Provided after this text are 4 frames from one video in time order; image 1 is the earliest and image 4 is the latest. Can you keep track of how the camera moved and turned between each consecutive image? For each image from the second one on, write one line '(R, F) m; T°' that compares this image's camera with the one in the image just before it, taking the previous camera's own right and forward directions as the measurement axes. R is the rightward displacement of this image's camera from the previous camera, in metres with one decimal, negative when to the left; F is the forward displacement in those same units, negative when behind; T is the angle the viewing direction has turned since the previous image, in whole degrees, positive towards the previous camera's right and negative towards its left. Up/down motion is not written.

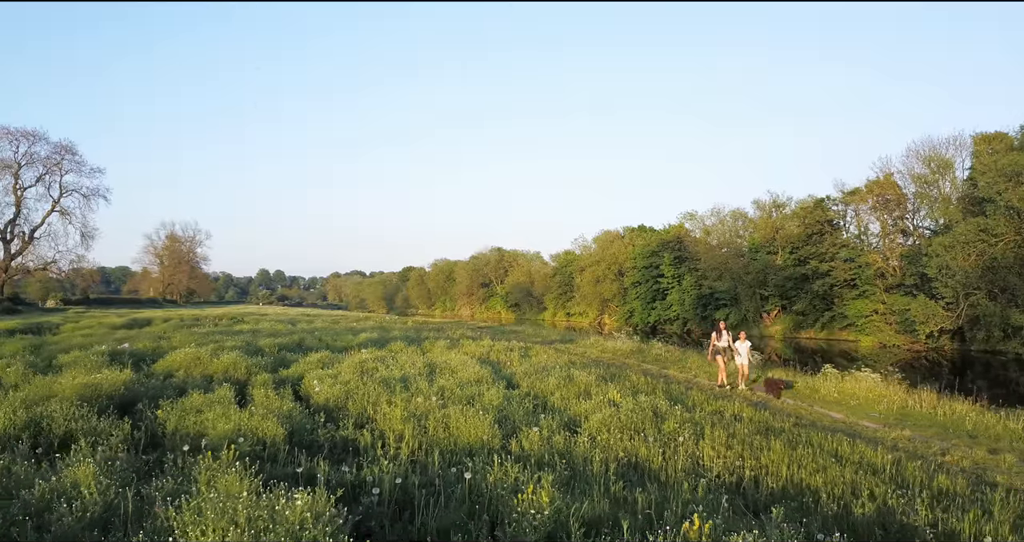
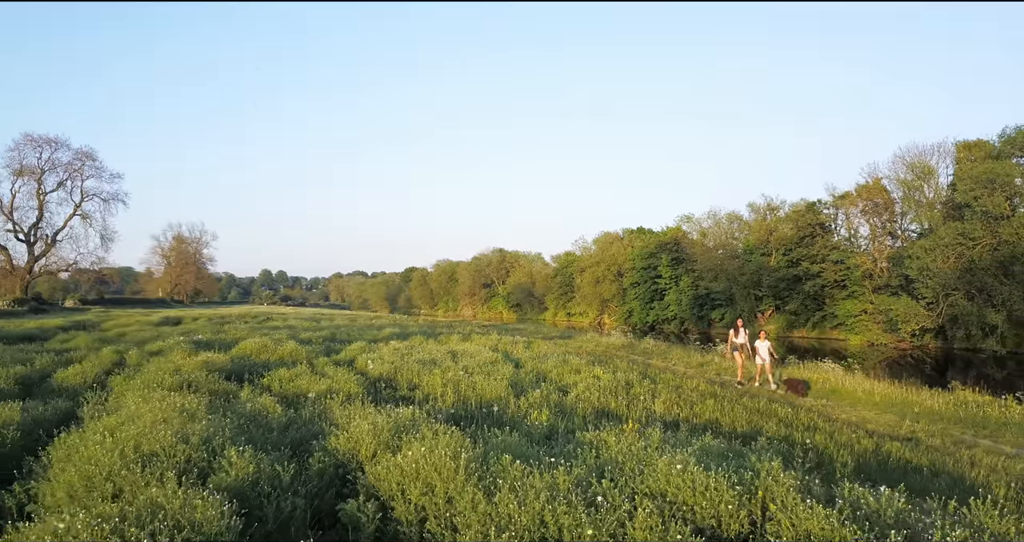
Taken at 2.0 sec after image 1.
(-0.2, -3.4) m; 0°
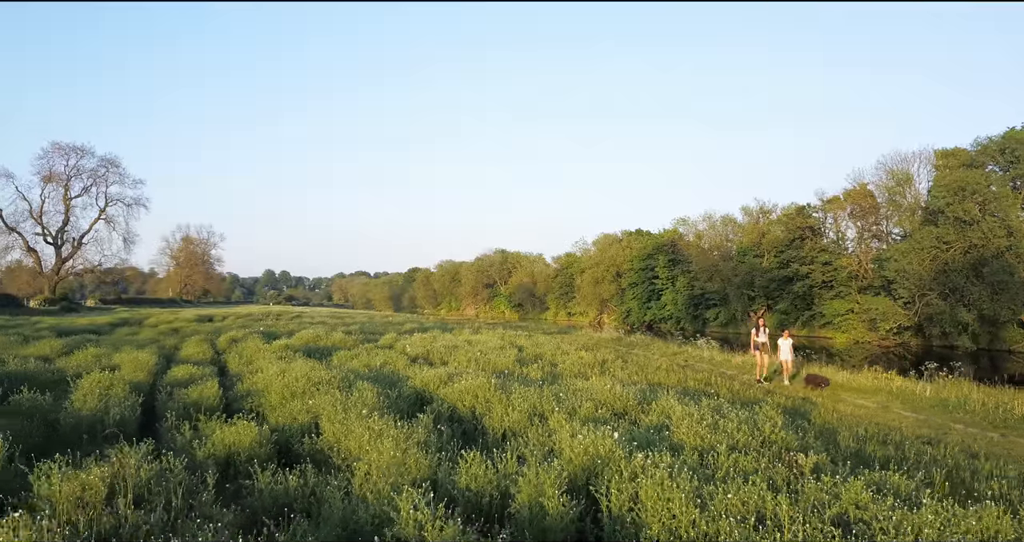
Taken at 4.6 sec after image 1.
(-0.1, -4.4) m; 0°
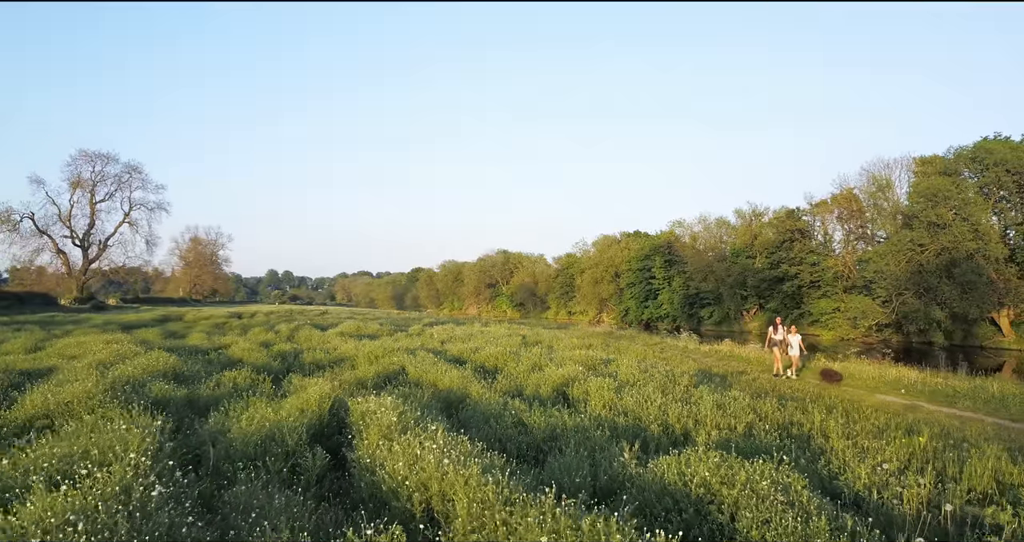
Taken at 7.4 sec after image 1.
(-0.2, -4.9) m; 0°
